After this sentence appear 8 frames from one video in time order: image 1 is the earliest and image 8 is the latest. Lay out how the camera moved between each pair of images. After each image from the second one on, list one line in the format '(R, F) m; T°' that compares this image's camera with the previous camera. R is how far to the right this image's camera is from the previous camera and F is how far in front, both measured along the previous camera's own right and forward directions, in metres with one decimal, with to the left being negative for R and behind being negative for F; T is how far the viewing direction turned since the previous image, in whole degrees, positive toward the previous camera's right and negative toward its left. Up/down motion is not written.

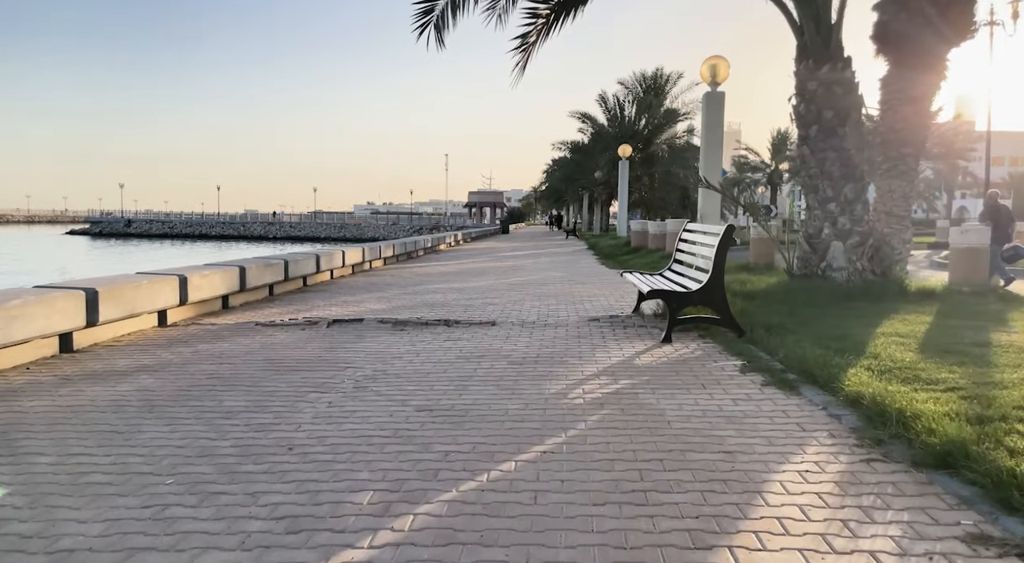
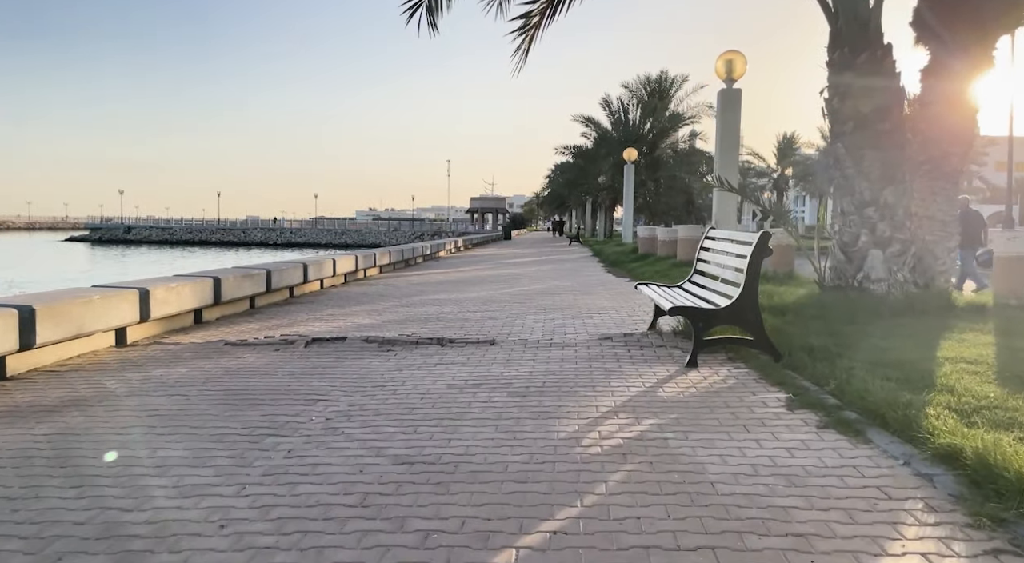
(0.0, +0.9) m; 0°
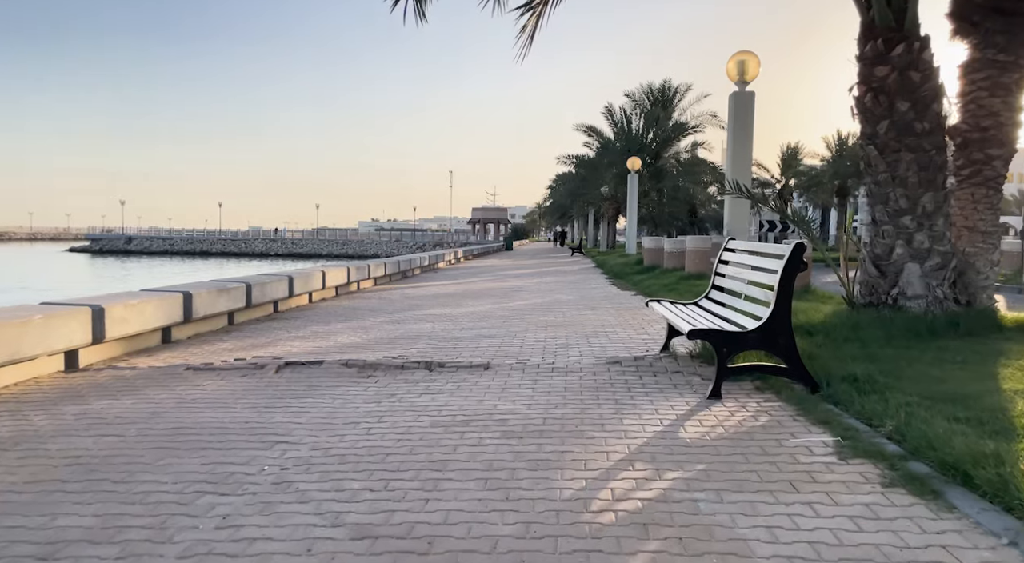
(0.0, +0.7) m; 0°
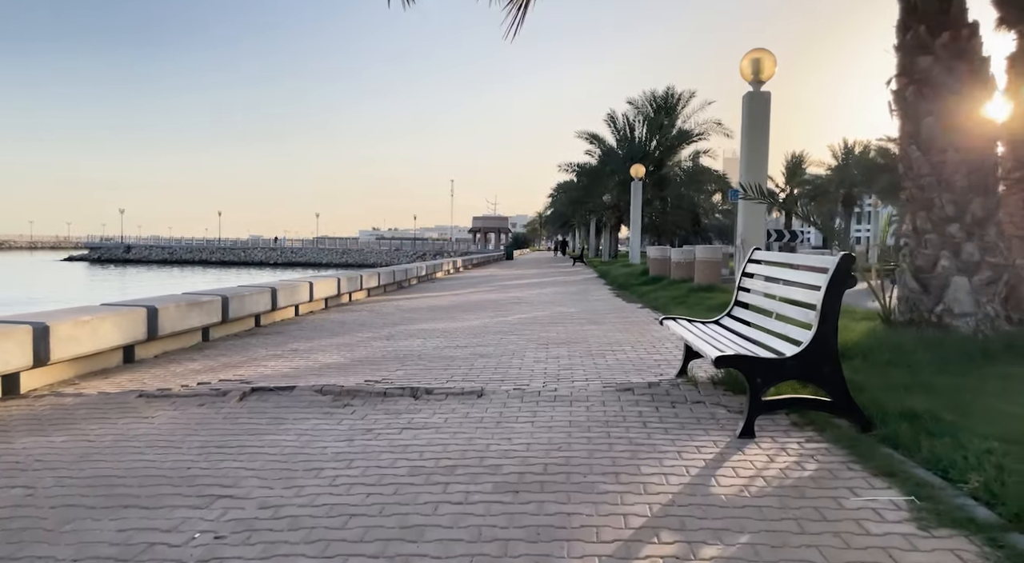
(0.0, +0.7) m; 0°
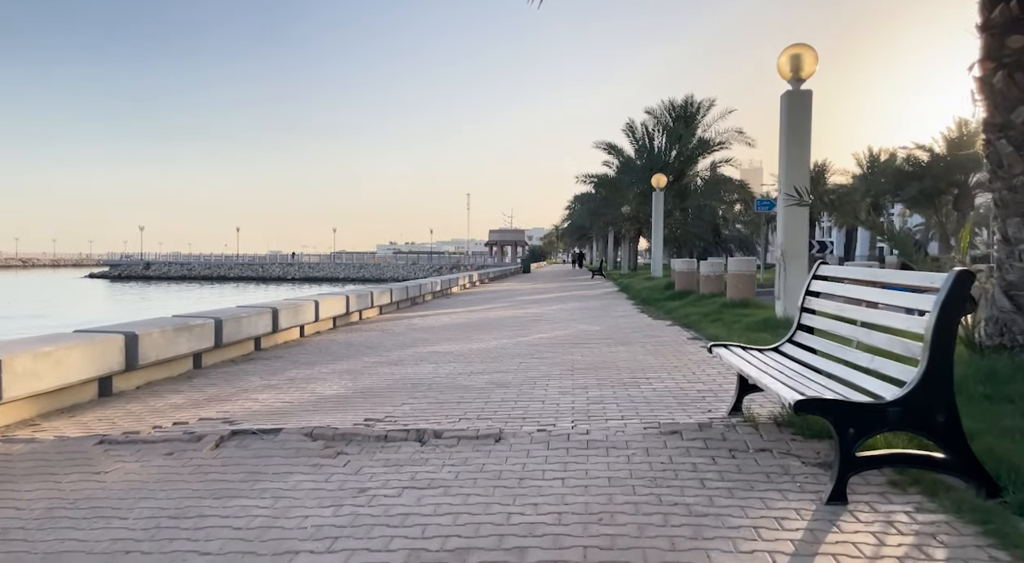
(0.0, +0.8) m; -1°
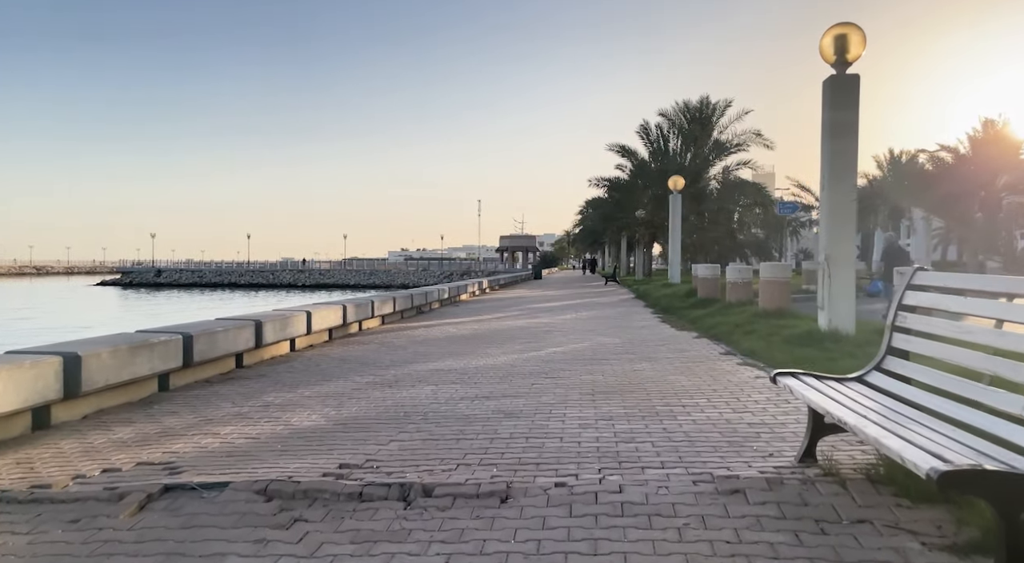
(0.0, +1.0) m; -1°
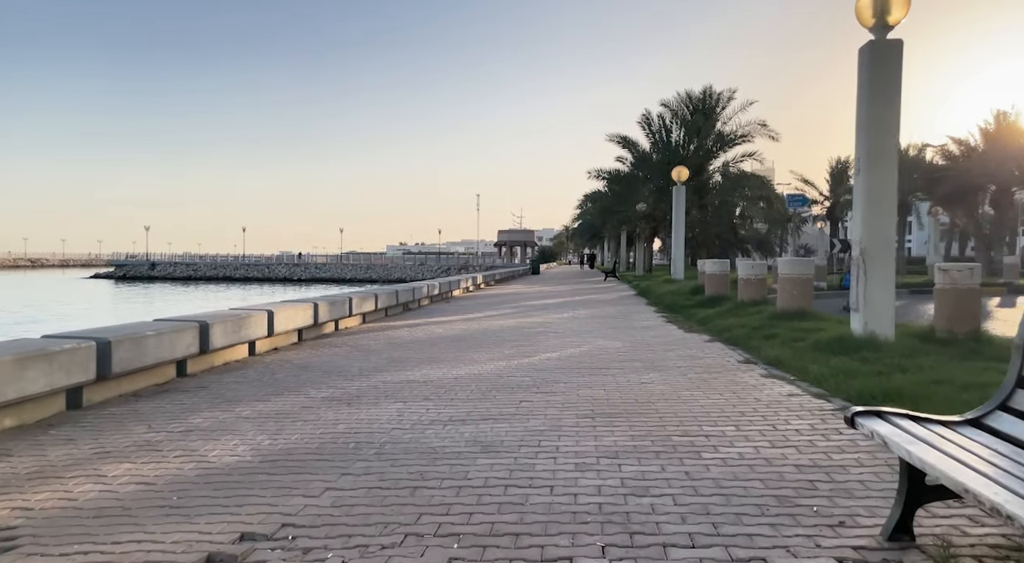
(+0.1, +1.2) m; 0°
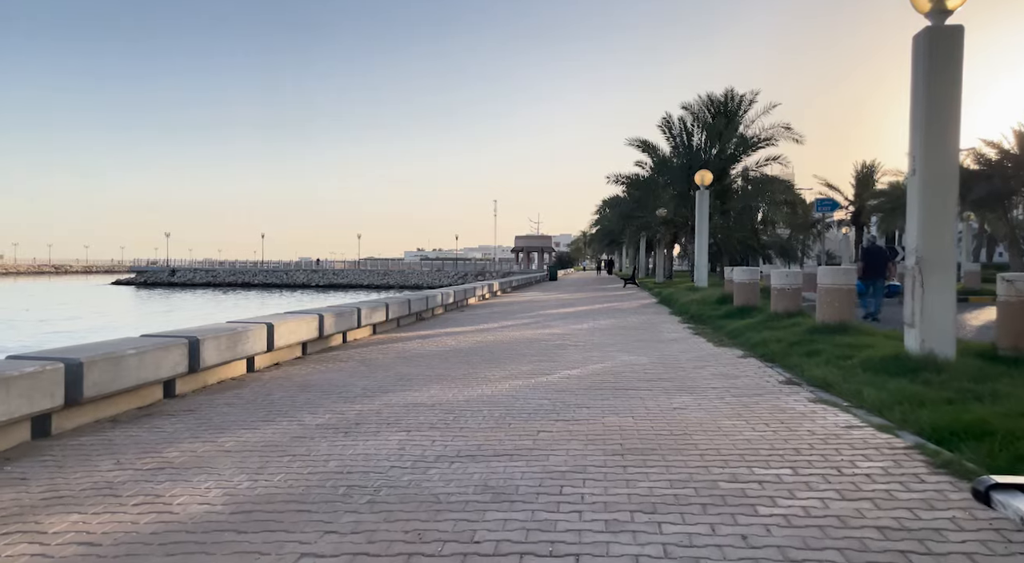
(0.0, +0.7) m; -1°
